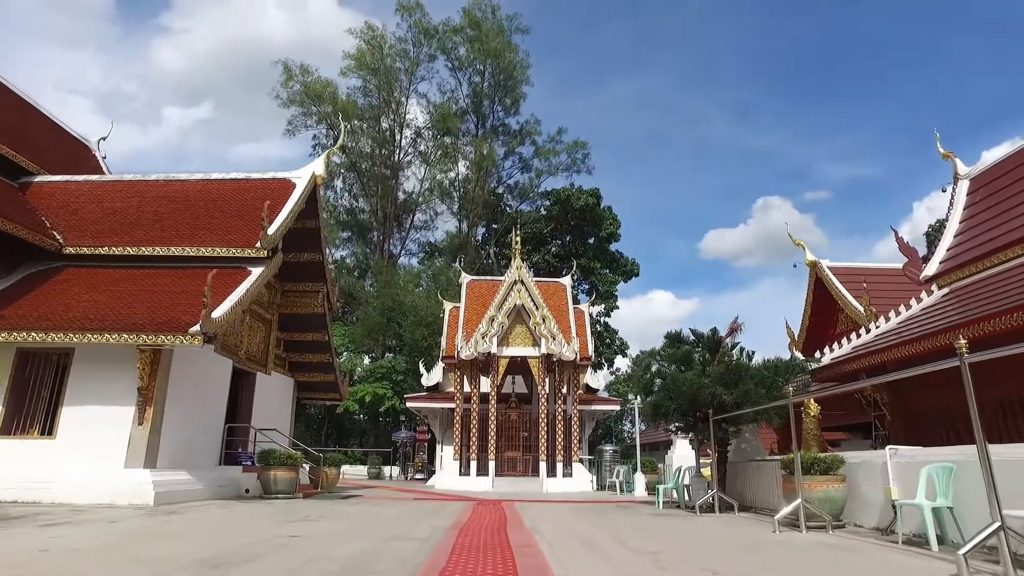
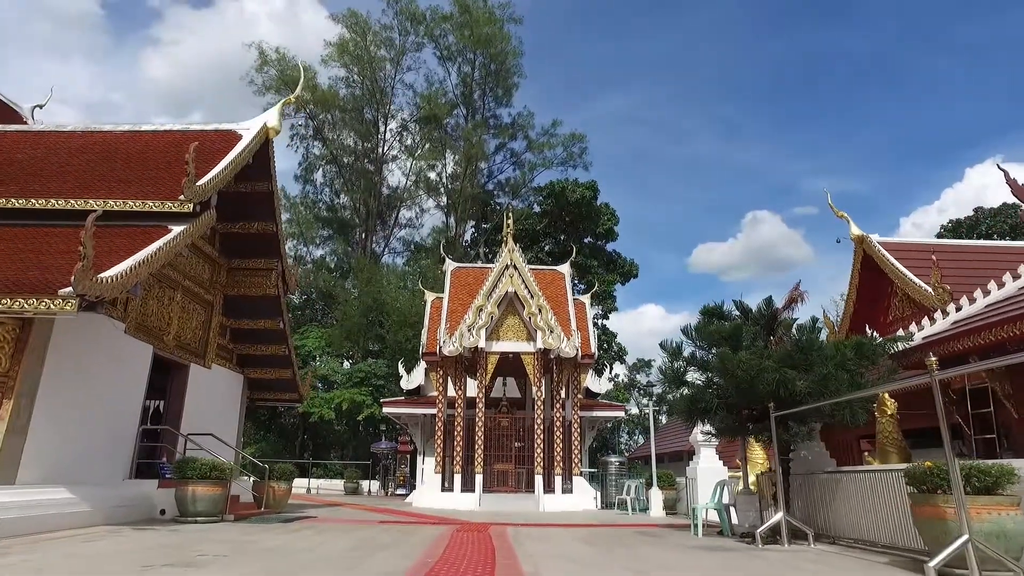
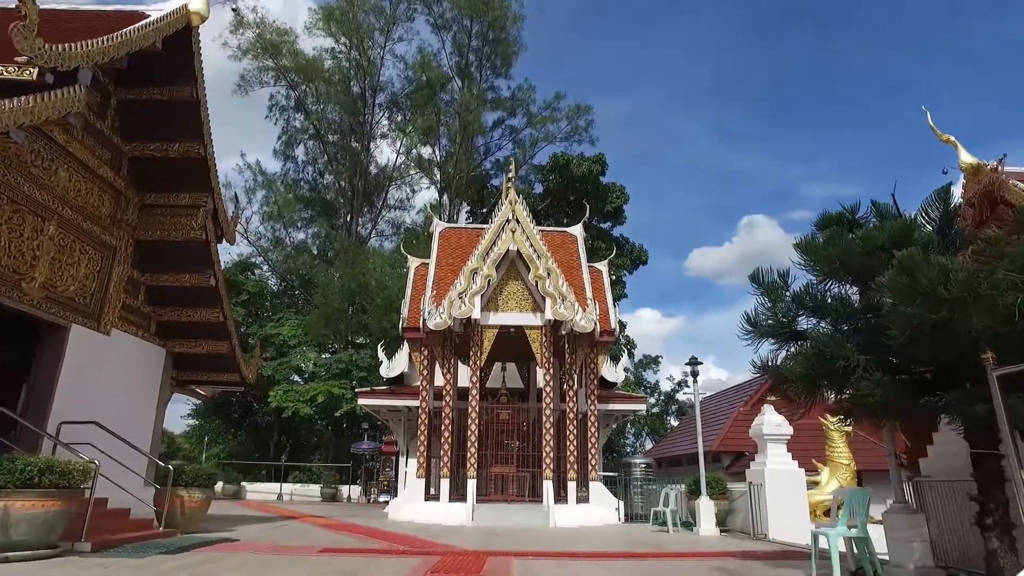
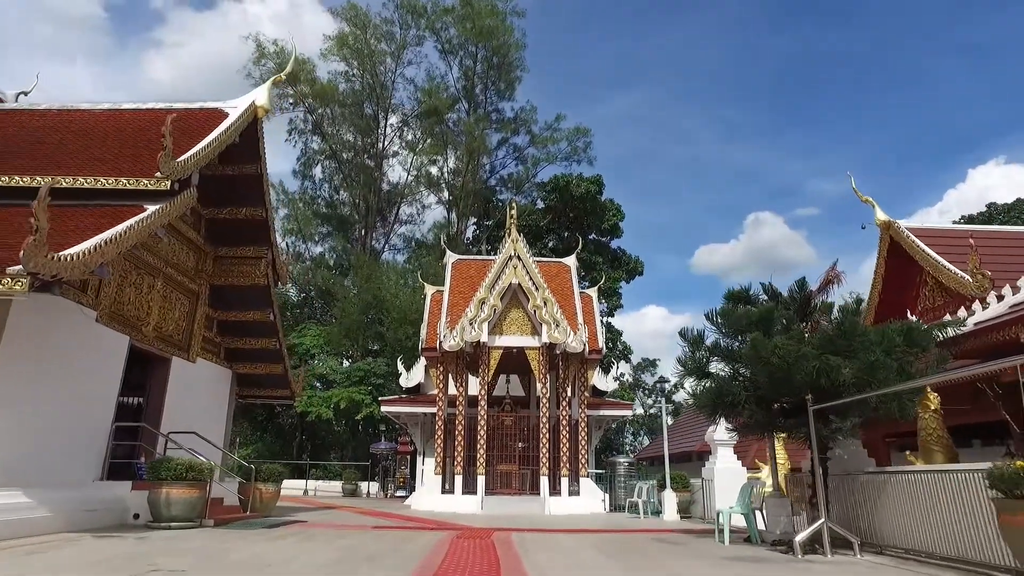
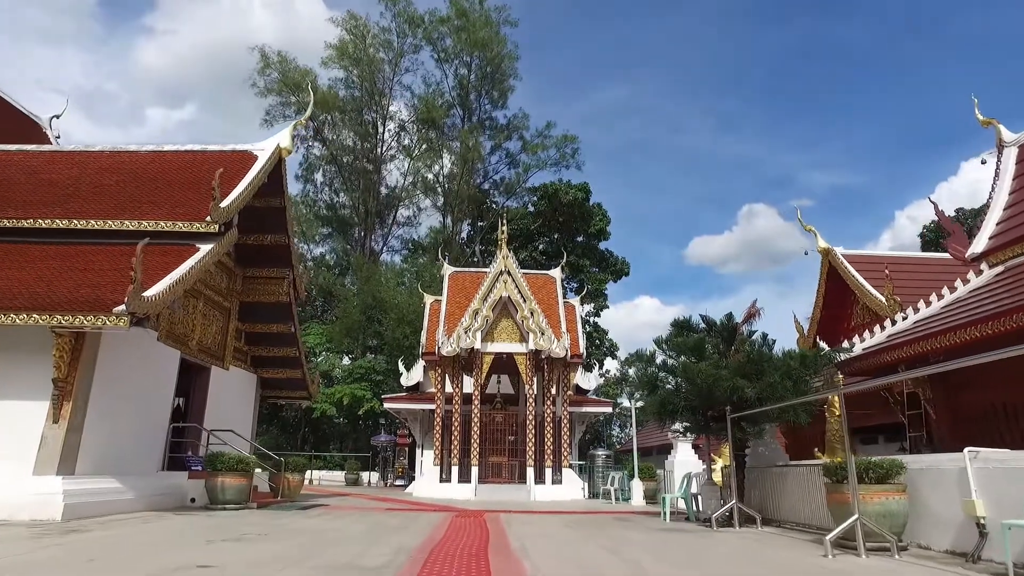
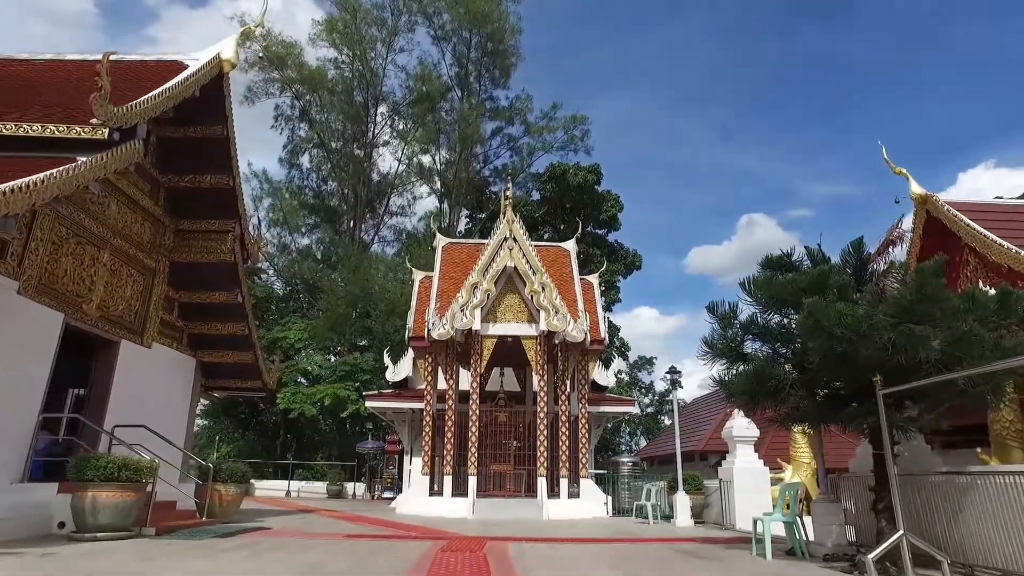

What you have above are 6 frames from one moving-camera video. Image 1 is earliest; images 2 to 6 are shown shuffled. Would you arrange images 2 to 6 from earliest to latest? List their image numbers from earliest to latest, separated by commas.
5, 2, 4, 6, 3
